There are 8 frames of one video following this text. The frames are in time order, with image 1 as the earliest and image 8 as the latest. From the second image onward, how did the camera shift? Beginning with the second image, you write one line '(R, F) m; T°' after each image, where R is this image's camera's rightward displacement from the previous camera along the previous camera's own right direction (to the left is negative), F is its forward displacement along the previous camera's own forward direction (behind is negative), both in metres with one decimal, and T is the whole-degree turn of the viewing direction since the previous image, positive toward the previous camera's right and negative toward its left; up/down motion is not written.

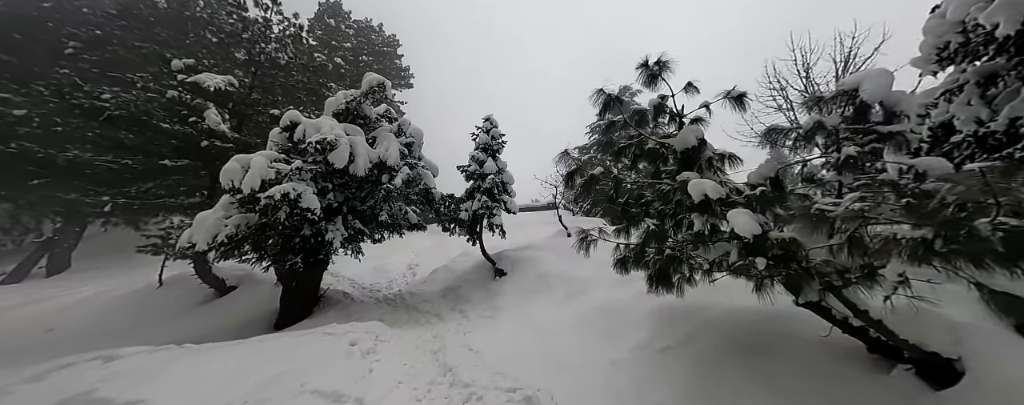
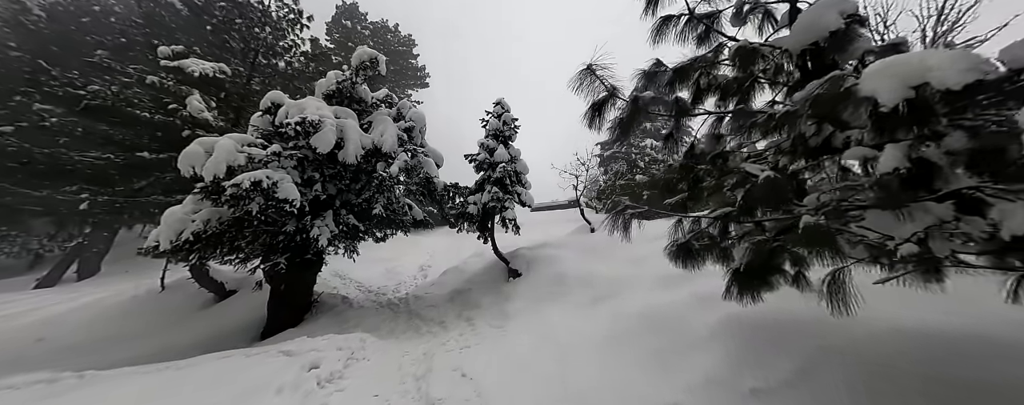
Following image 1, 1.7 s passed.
(+0.2, +1.1) m; -4°
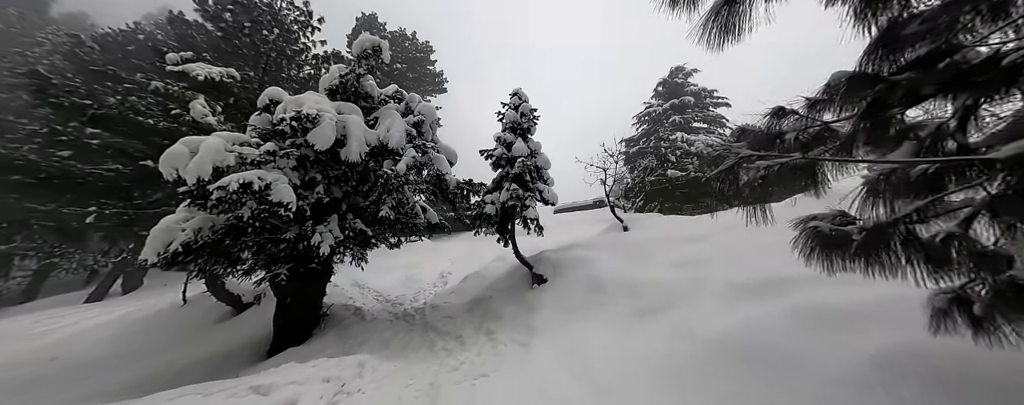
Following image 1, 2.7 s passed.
(0.0, +0.8) m; -5°
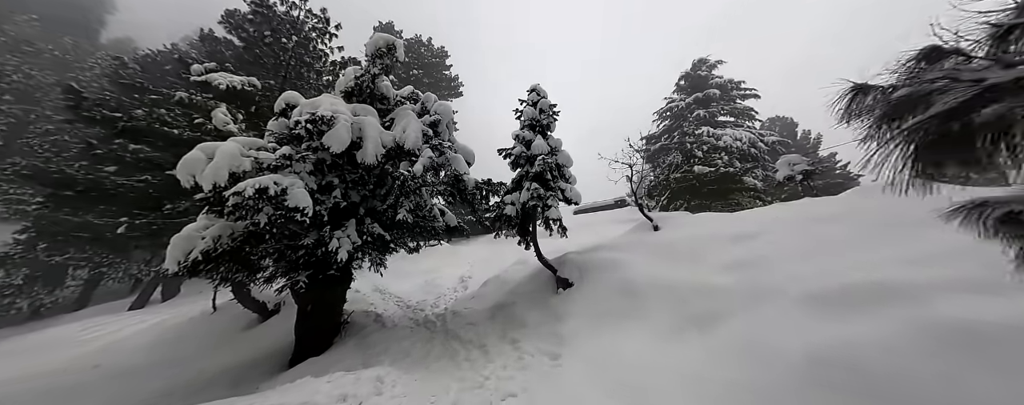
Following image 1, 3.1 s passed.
(-0.1, +0.3) m; -3°
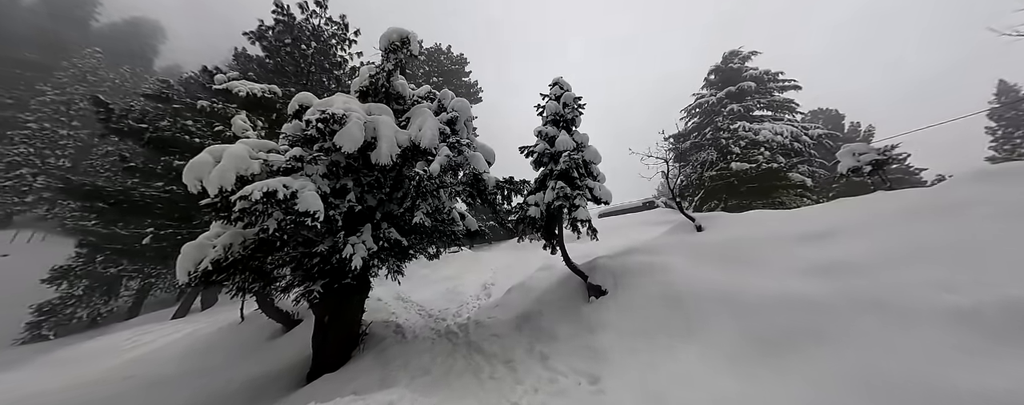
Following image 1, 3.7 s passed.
(-0.1, +0.5) m; -4°
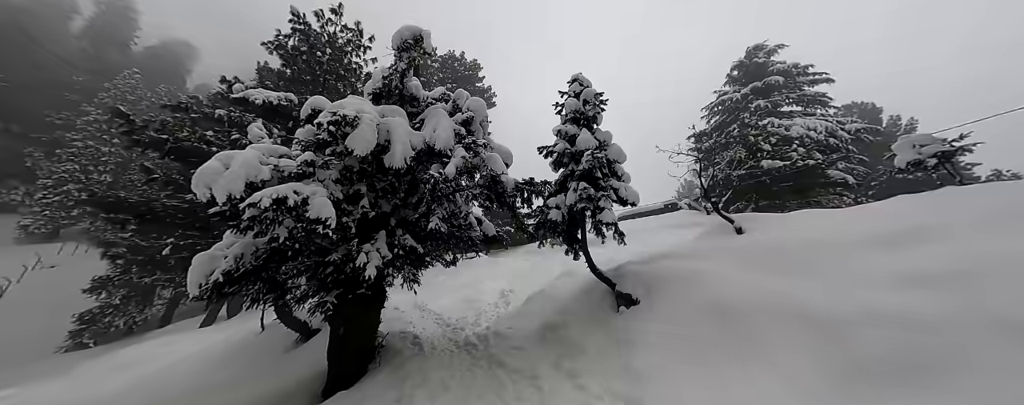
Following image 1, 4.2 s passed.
(-0.1, +0.3) m; -3°
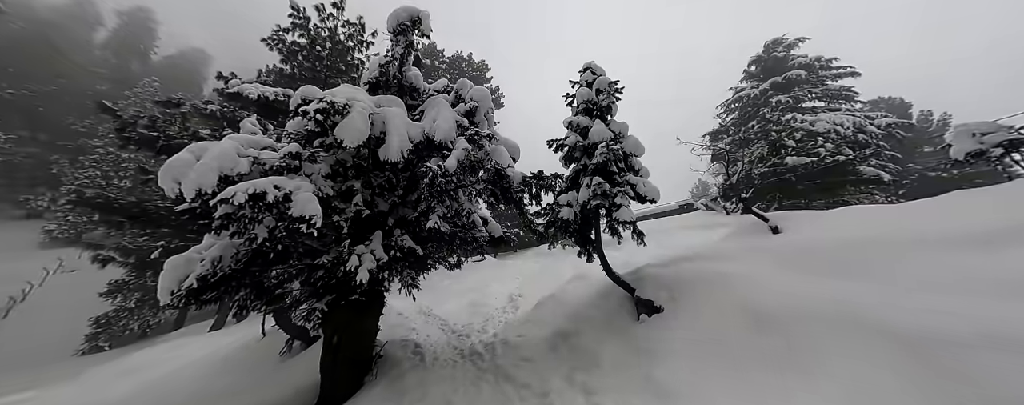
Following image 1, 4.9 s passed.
(0.0, +0.5) m; -2°
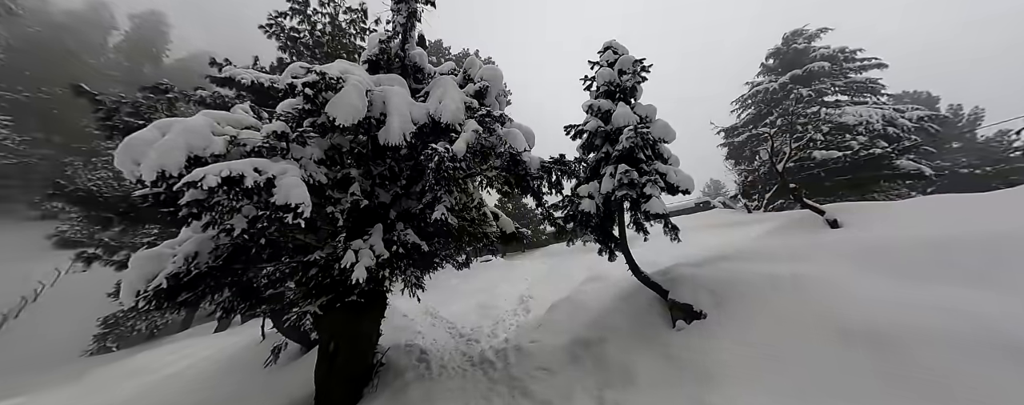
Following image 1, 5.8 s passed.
(-0.1, +0.5) m; -1°
